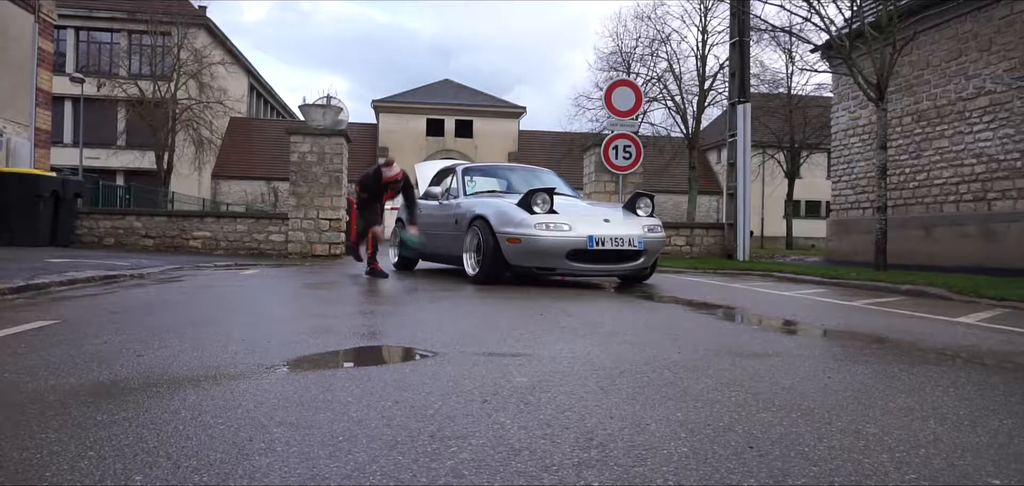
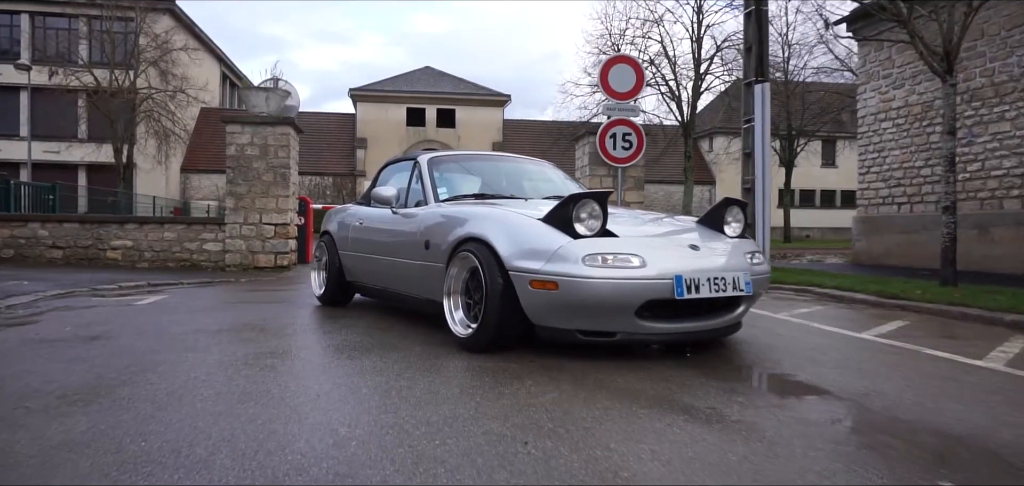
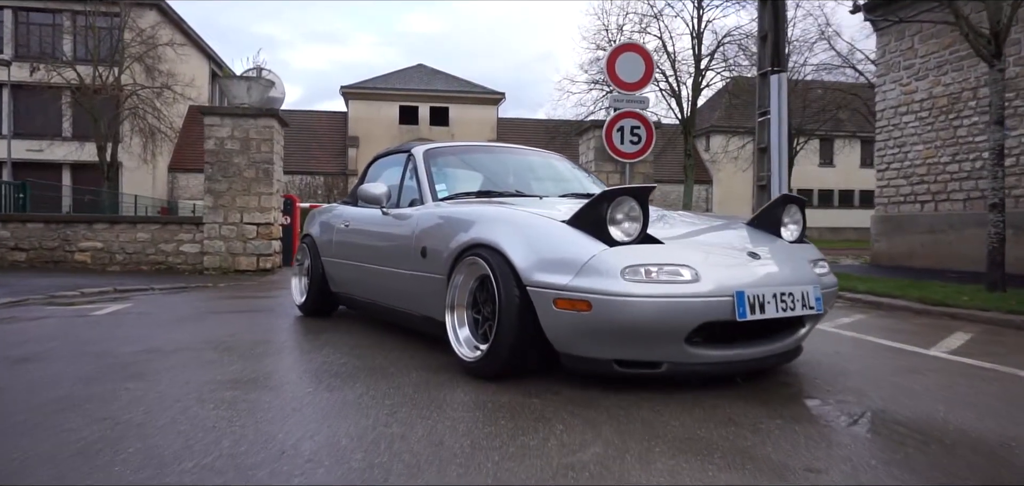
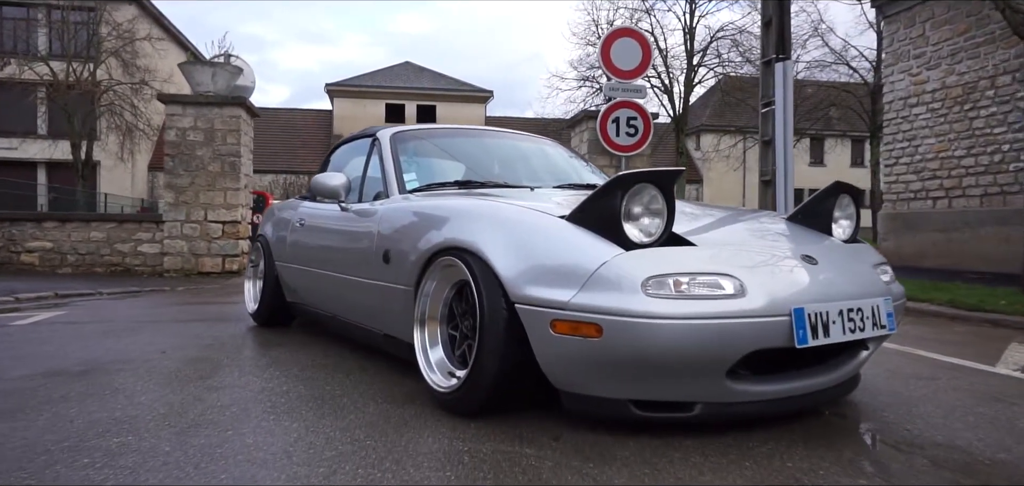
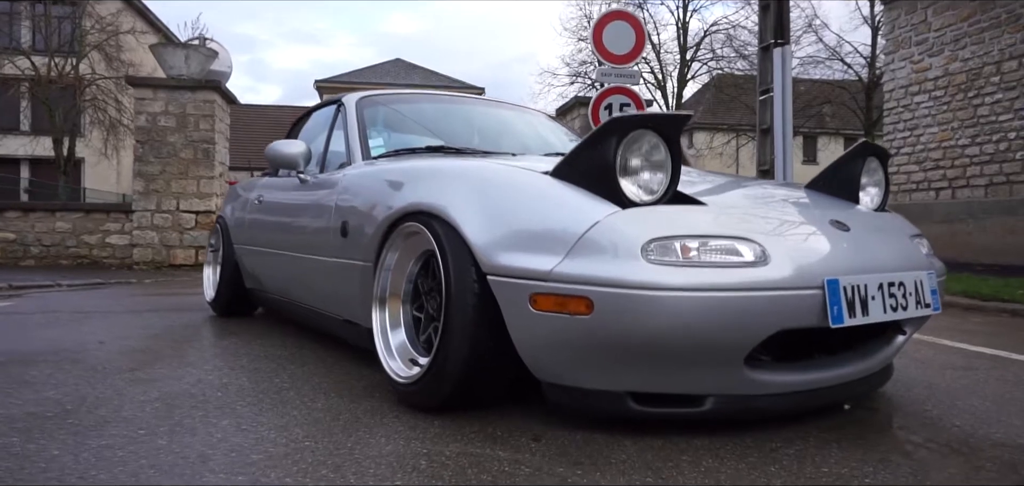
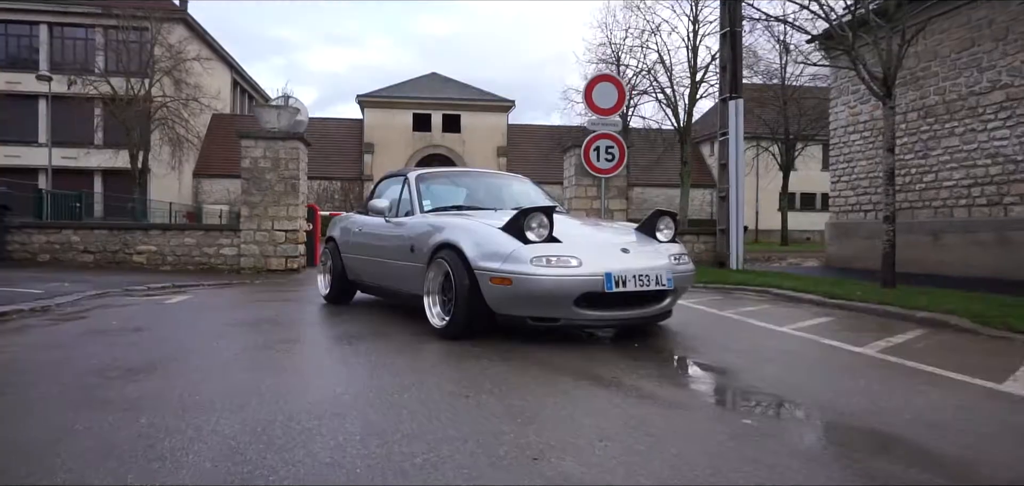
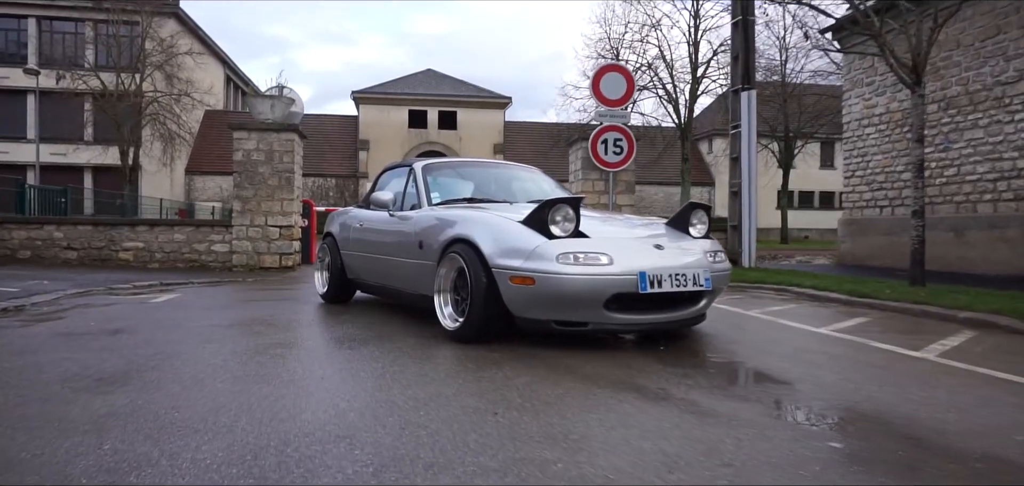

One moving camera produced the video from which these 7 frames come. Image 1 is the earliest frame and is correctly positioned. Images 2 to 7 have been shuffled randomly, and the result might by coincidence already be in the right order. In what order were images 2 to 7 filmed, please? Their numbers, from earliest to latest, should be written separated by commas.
6, 7, 2, 3, 4, 5
